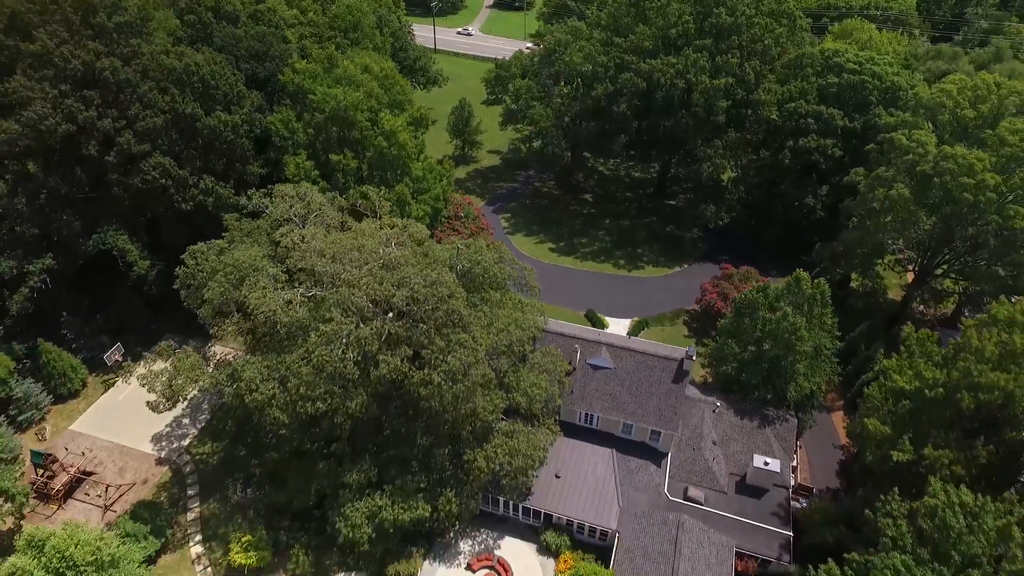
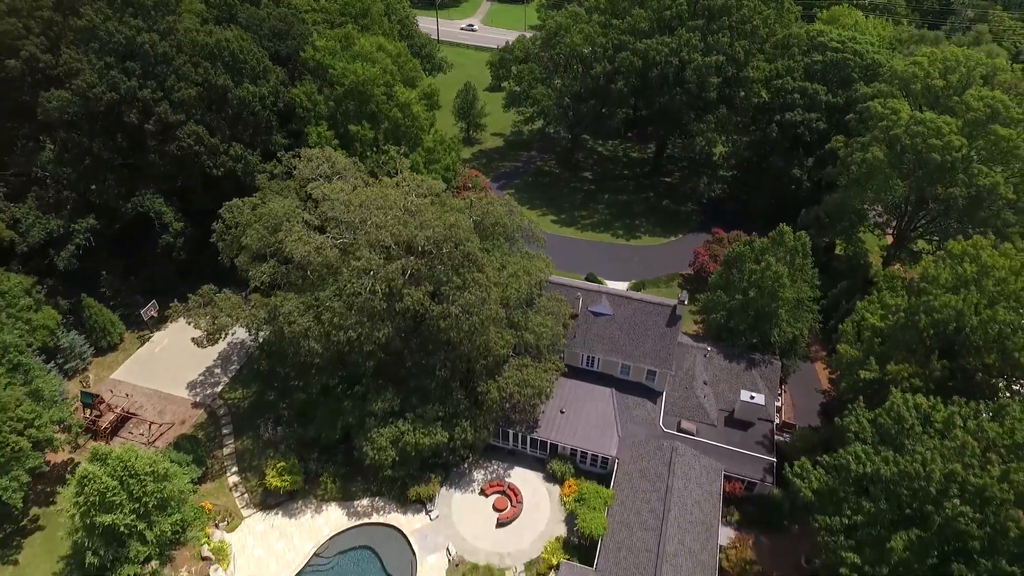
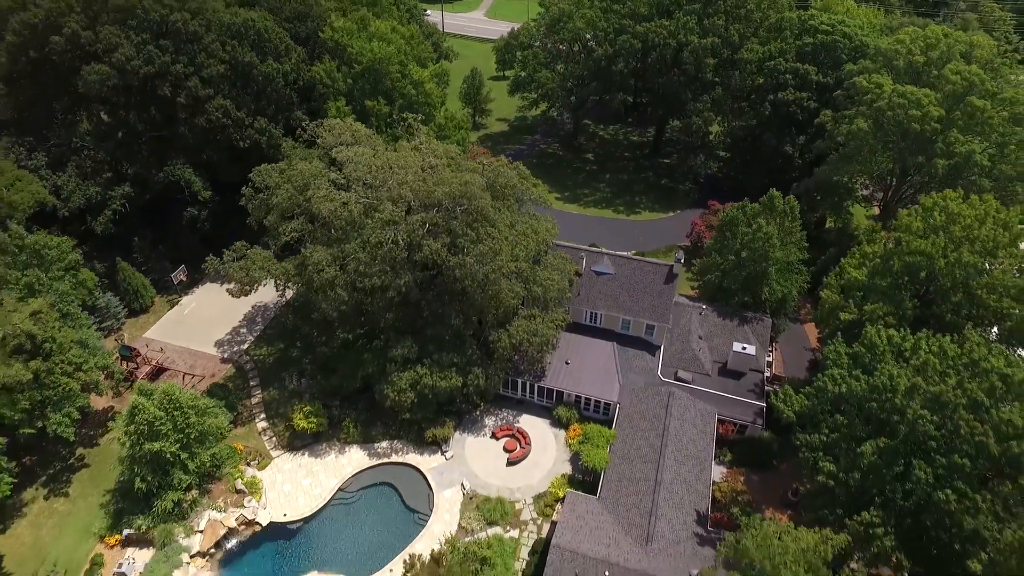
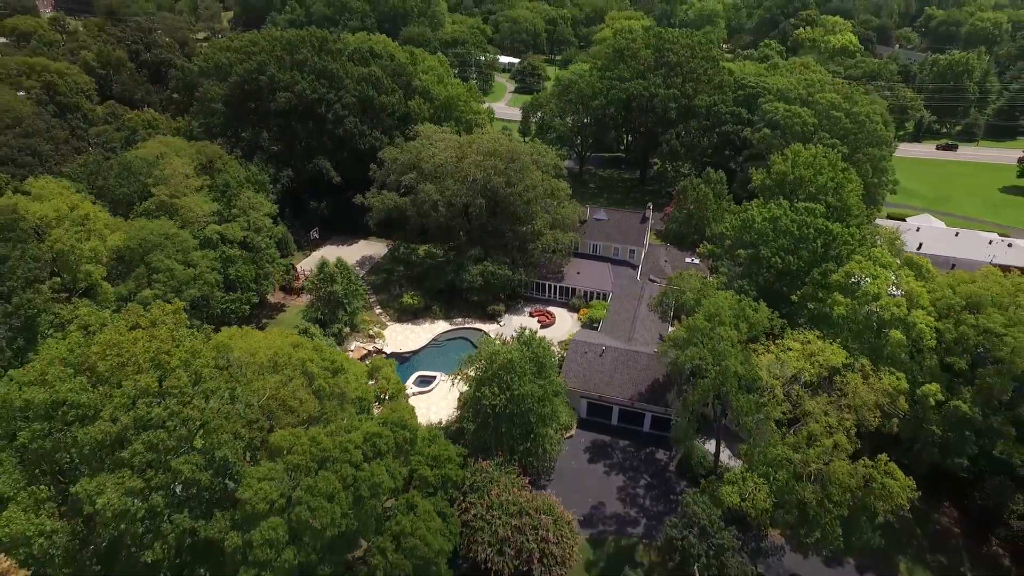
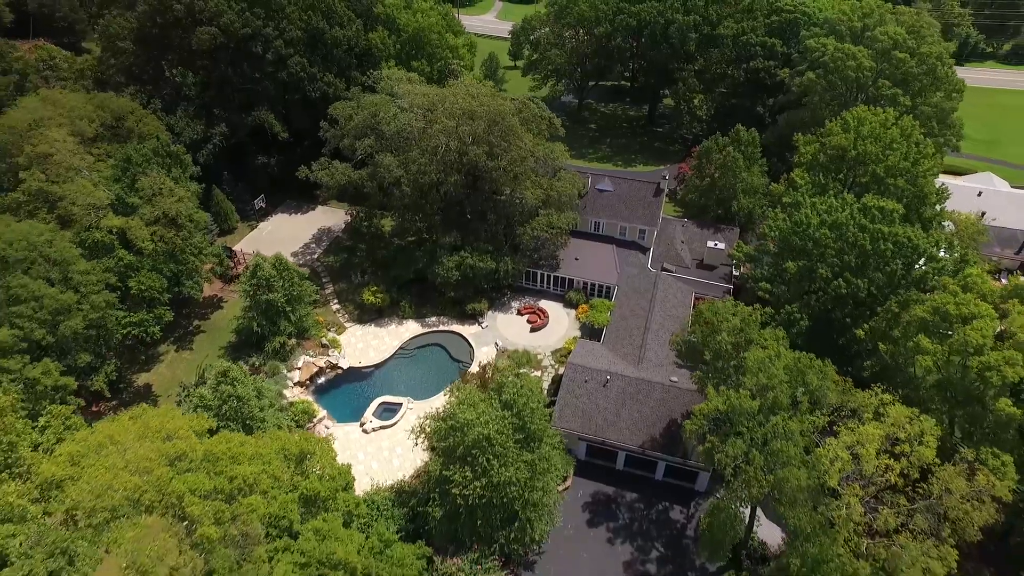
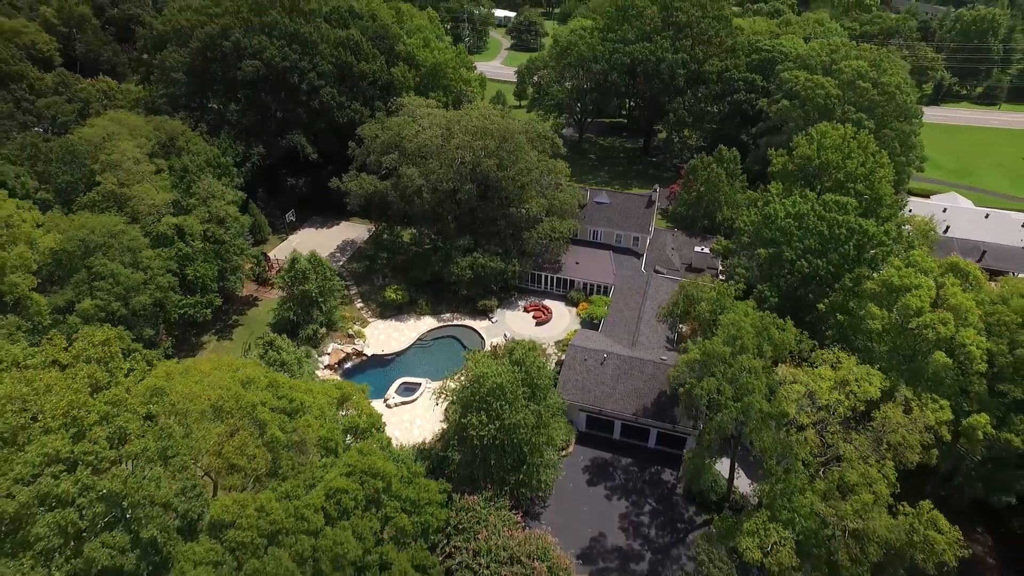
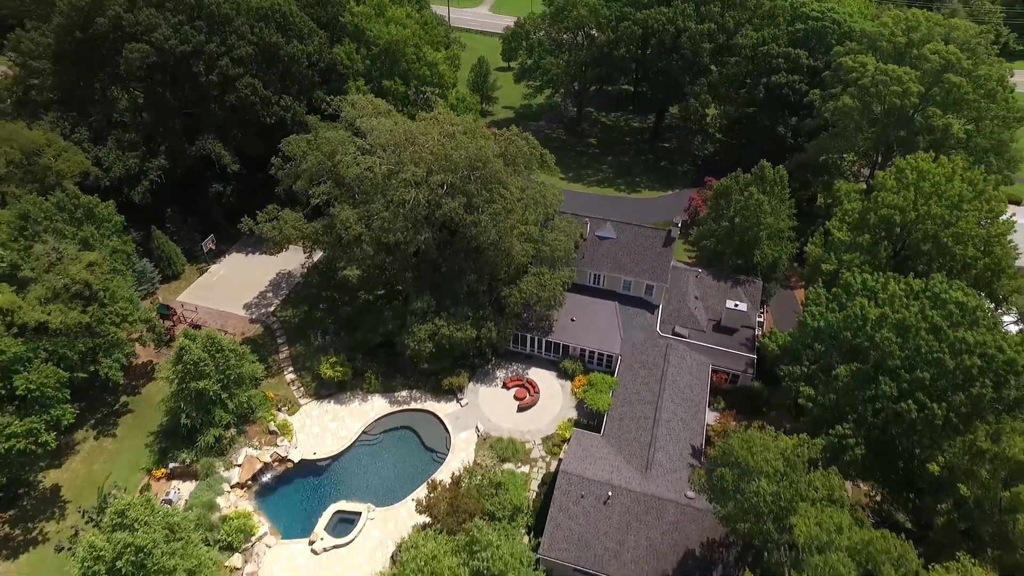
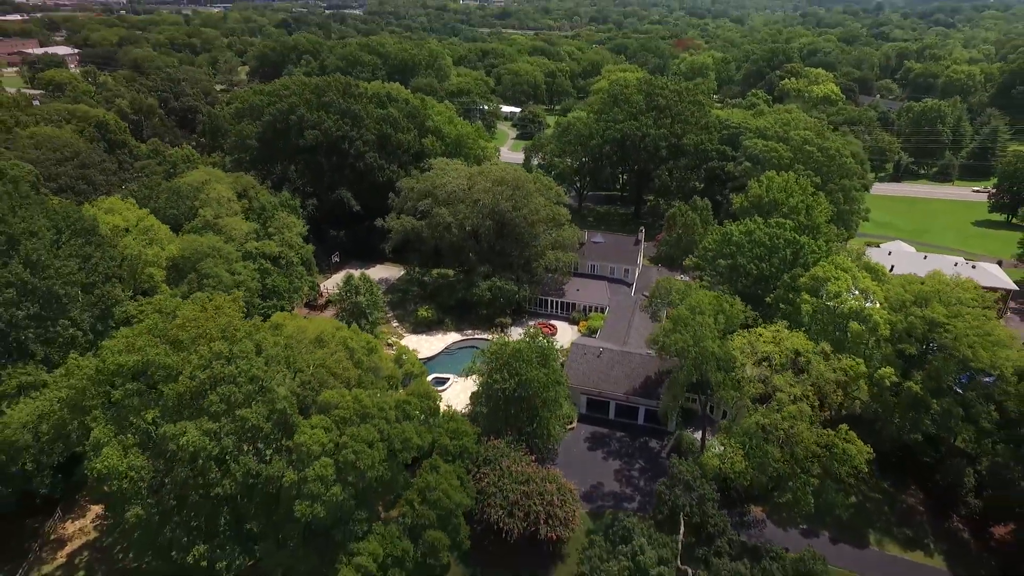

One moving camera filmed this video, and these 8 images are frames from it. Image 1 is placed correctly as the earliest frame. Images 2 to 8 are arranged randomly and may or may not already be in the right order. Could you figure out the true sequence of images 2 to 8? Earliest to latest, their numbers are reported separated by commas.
2, 3, 7, 5, 6, 4, 8
